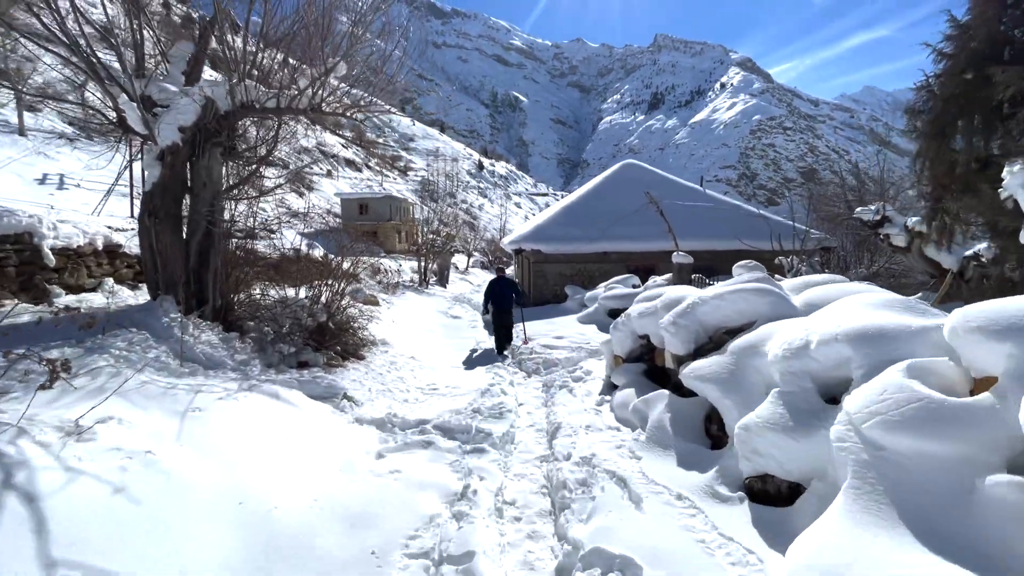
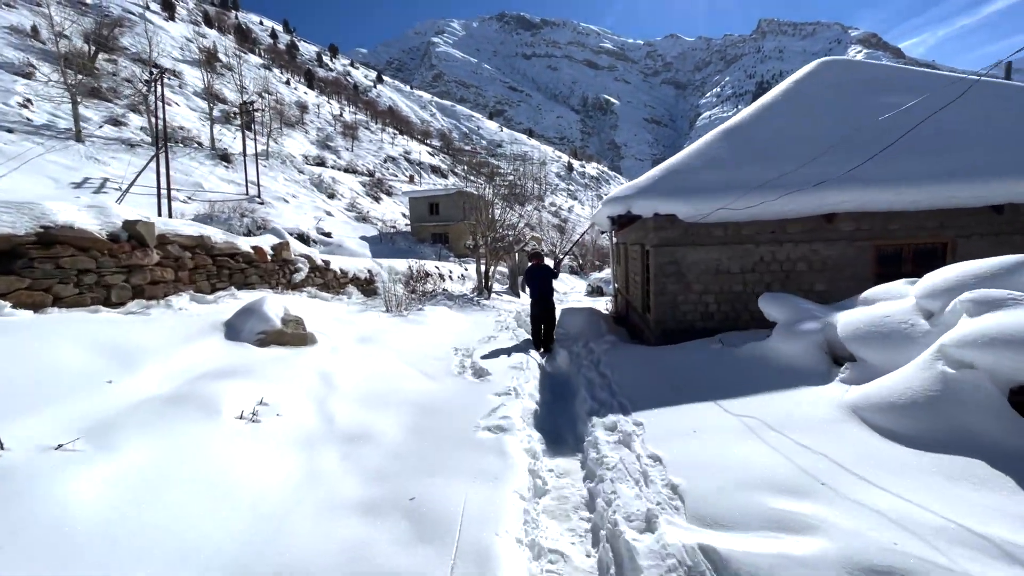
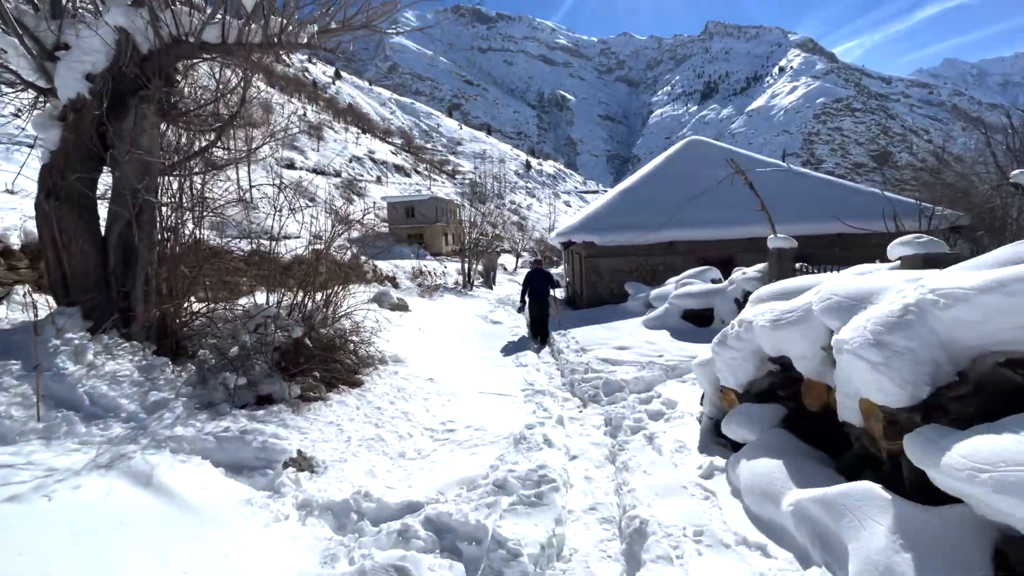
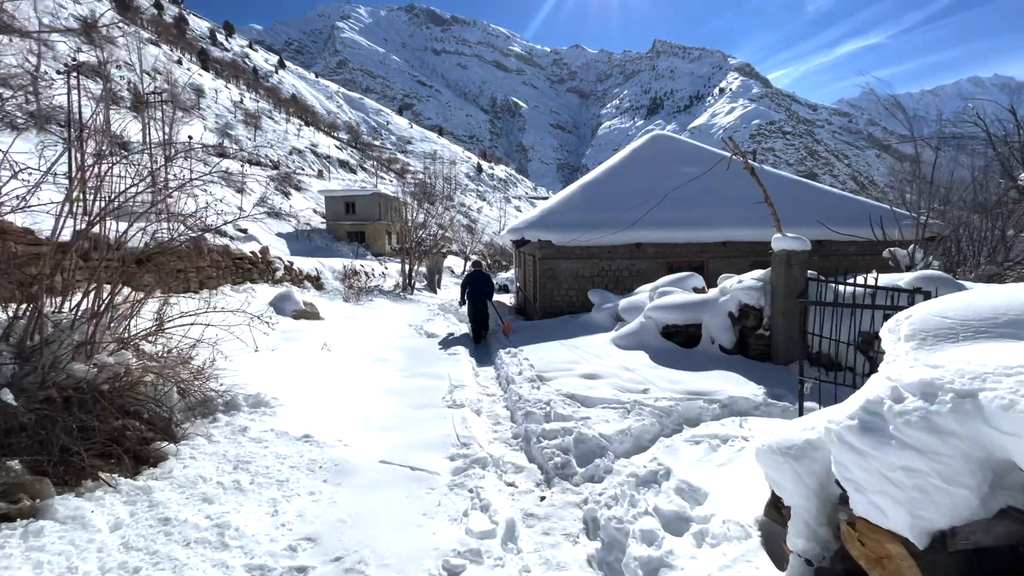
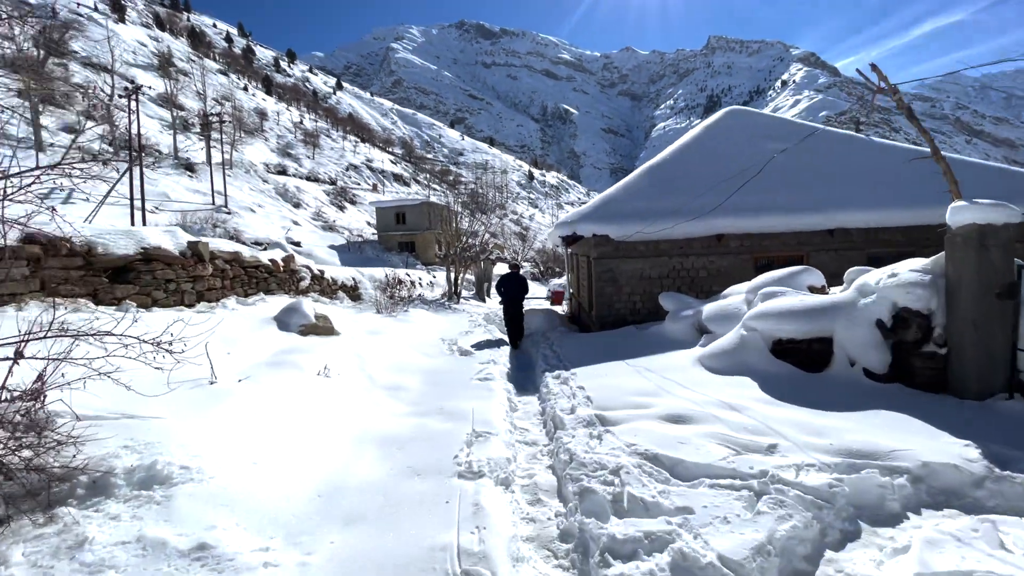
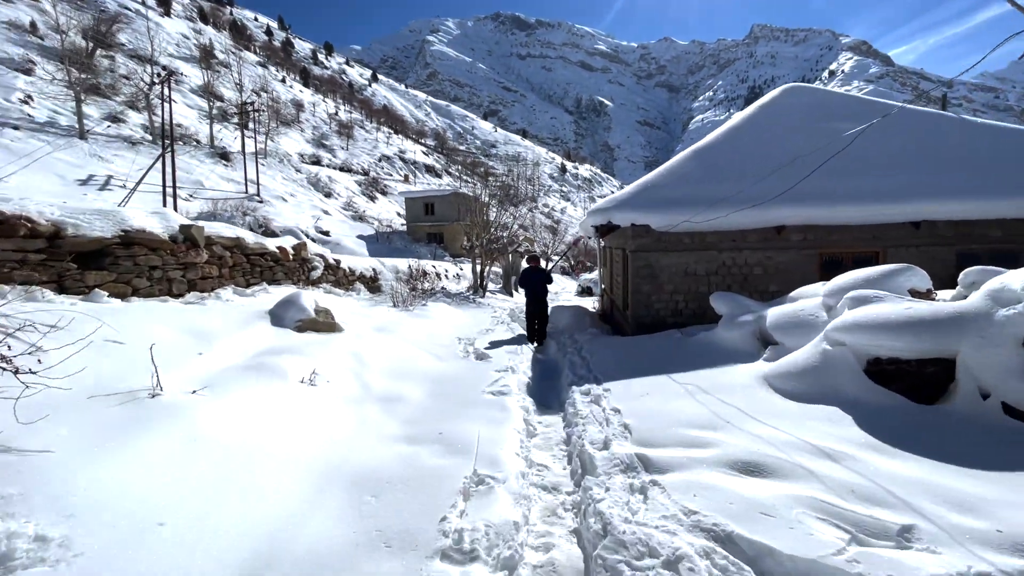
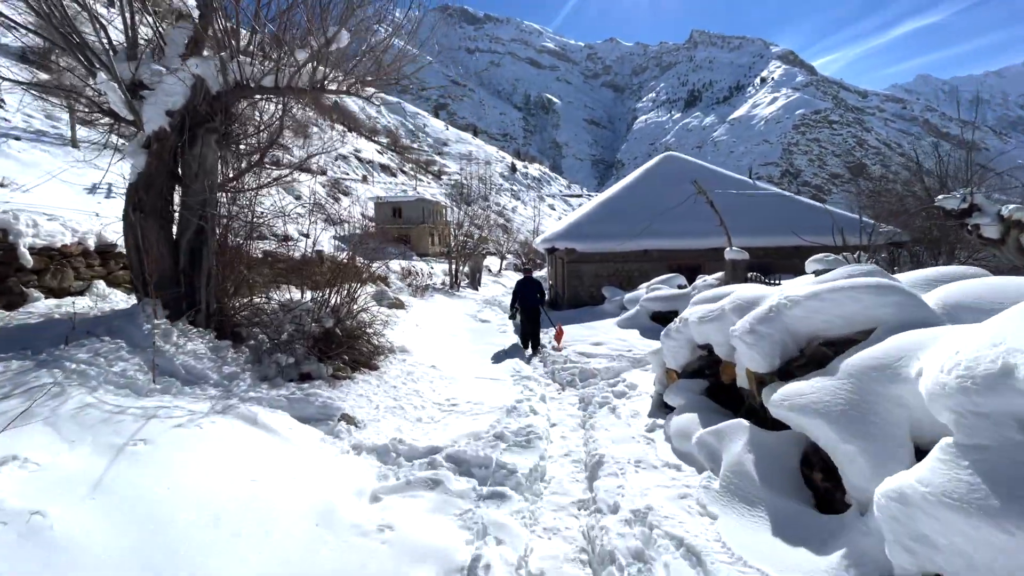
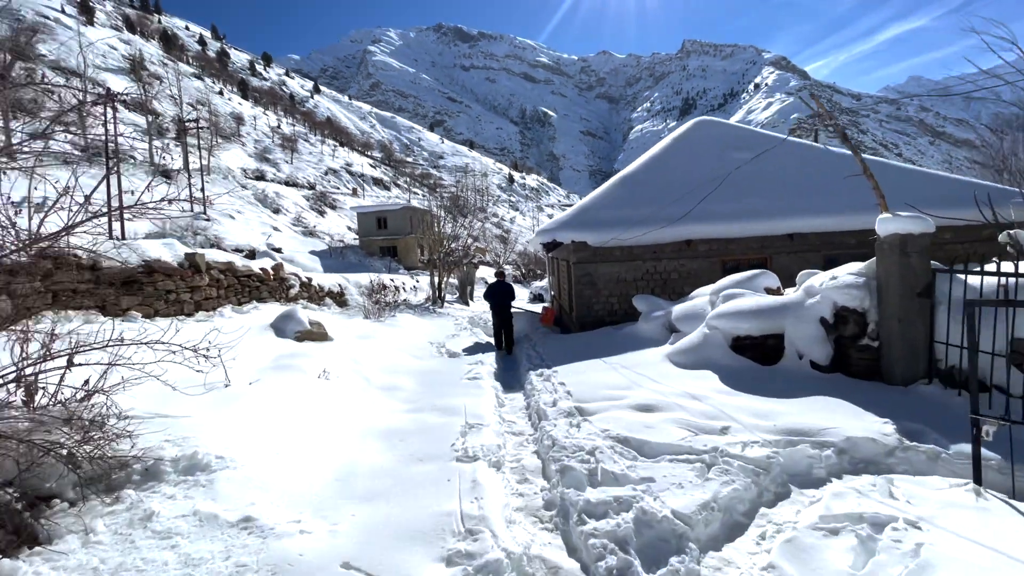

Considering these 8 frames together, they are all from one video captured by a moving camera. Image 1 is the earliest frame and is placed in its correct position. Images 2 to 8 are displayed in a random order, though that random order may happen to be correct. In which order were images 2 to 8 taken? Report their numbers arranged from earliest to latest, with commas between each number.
7, 3, 4, 8, 5, 6, 2
